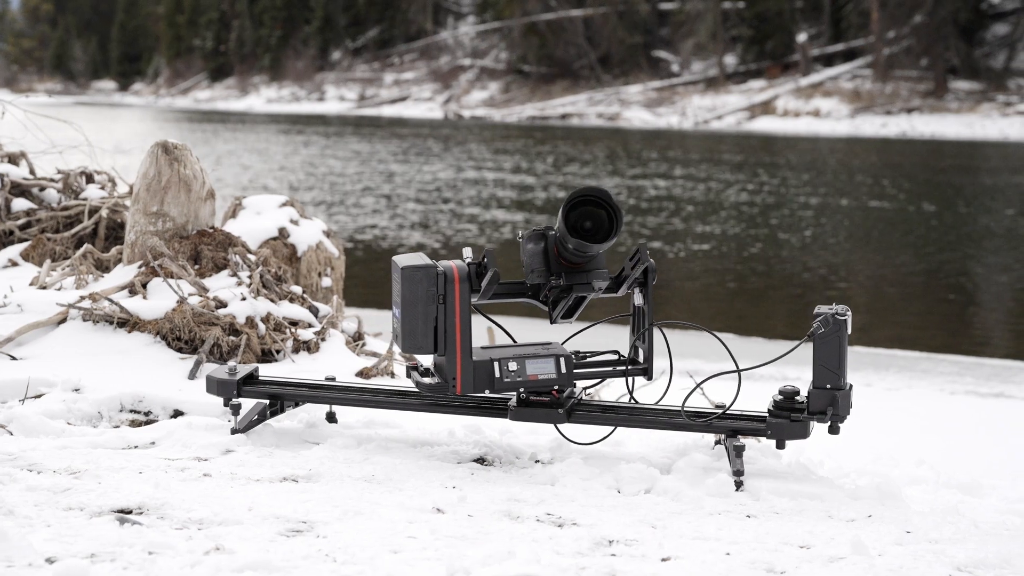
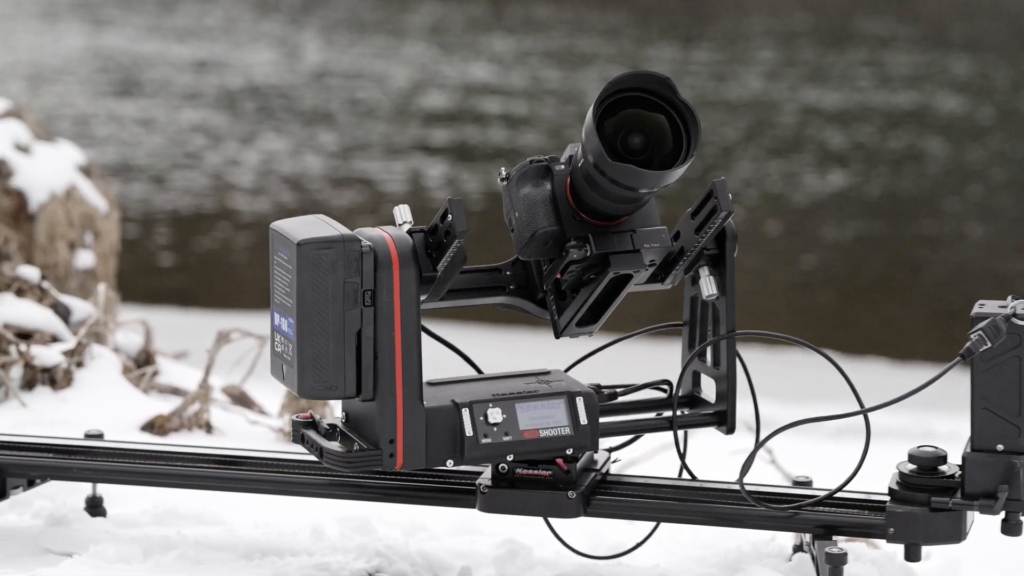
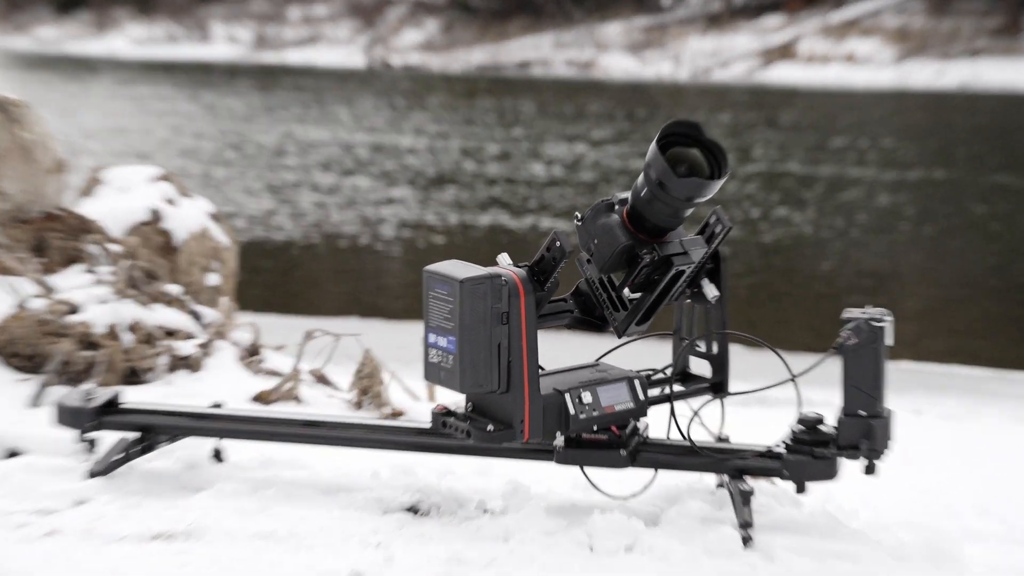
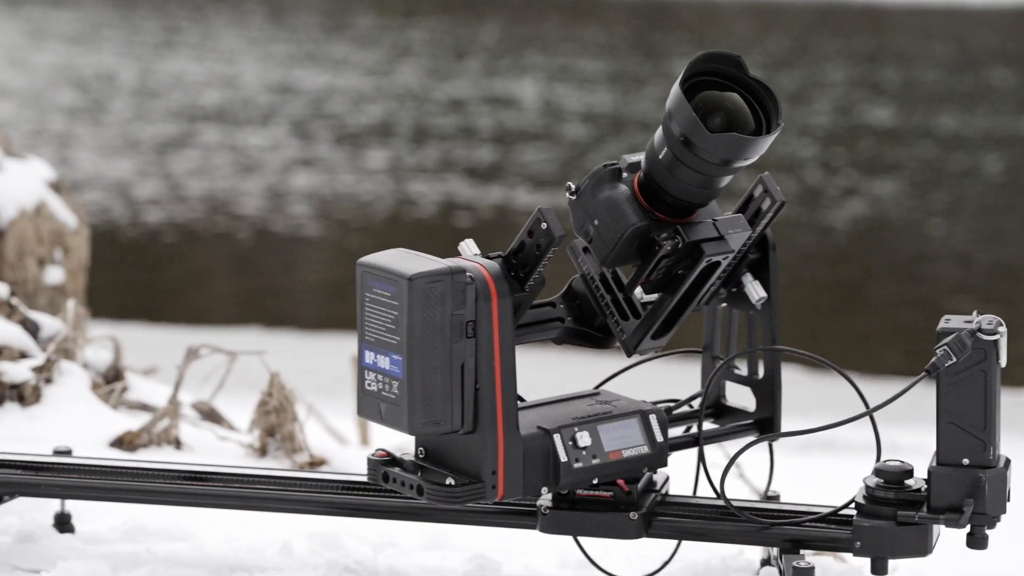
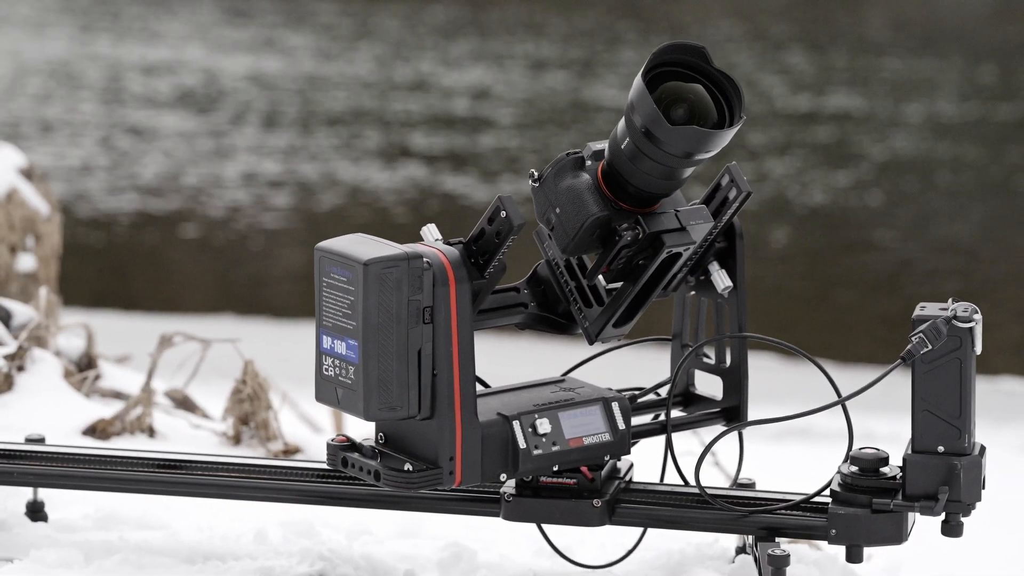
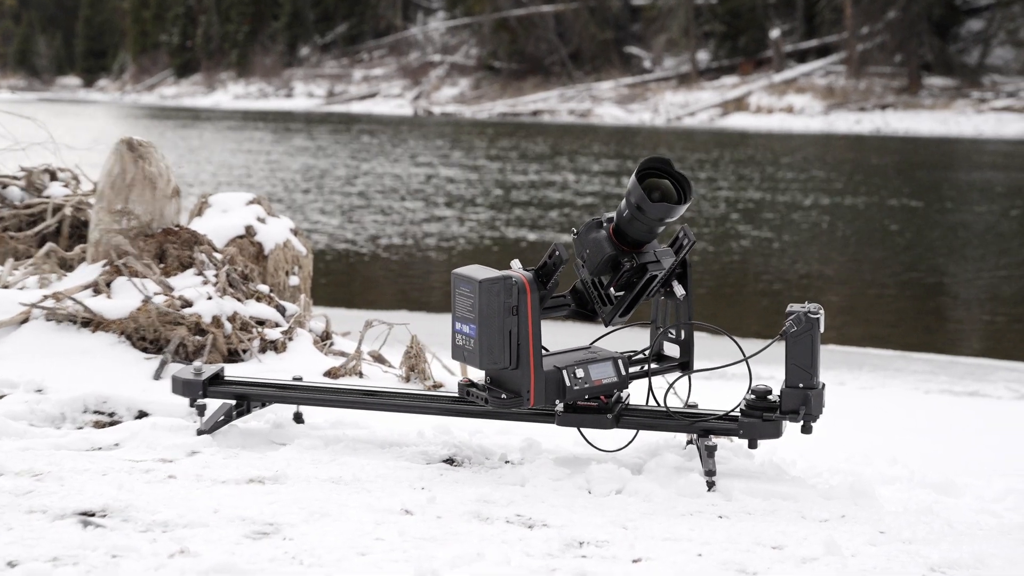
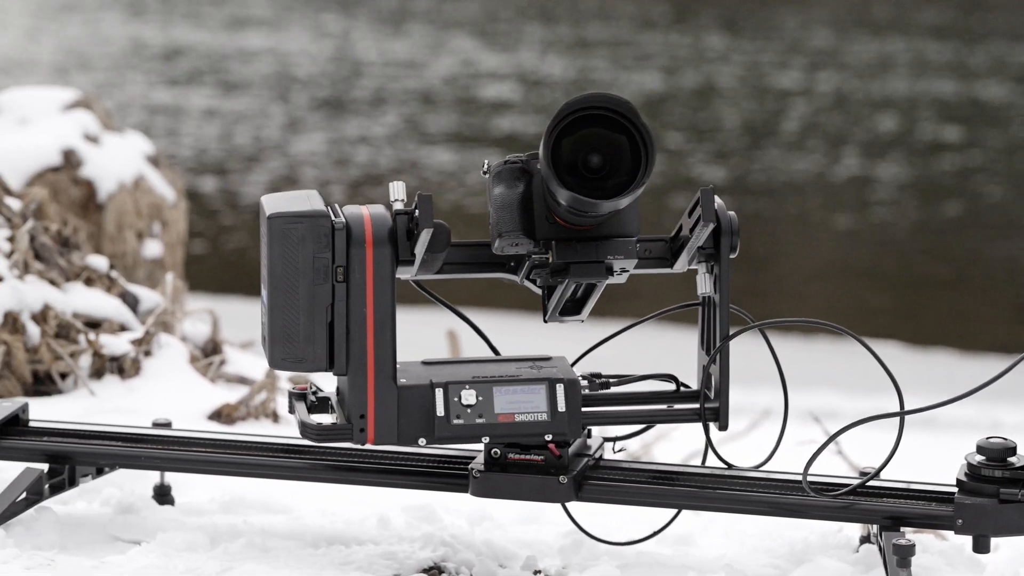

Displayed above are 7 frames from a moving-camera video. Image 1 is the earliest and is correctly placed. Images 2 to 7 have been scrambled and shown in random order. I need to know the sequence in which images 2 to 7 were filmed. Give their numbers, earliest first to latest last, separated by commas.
6, 3, 4, 5, 2, 7
